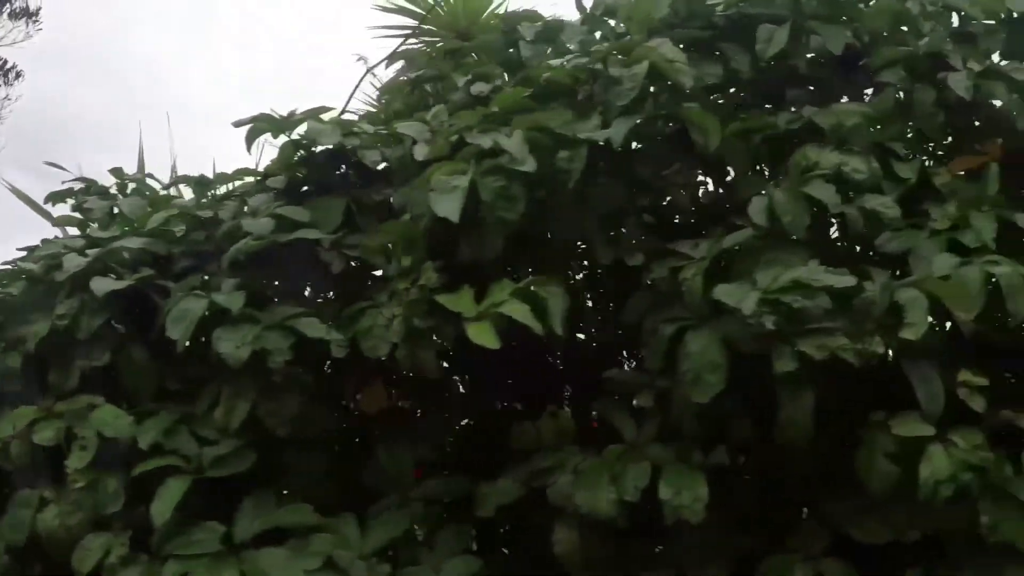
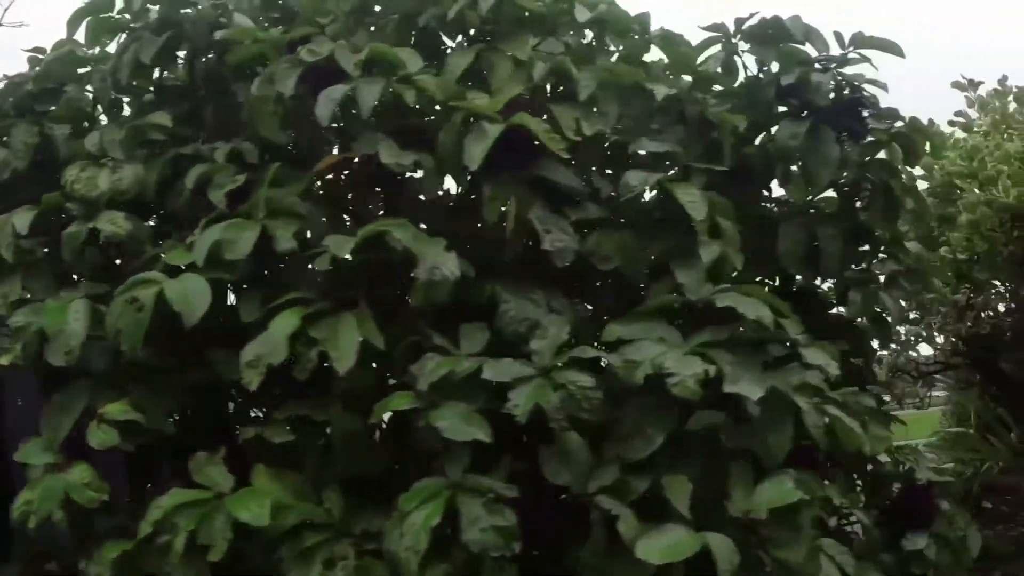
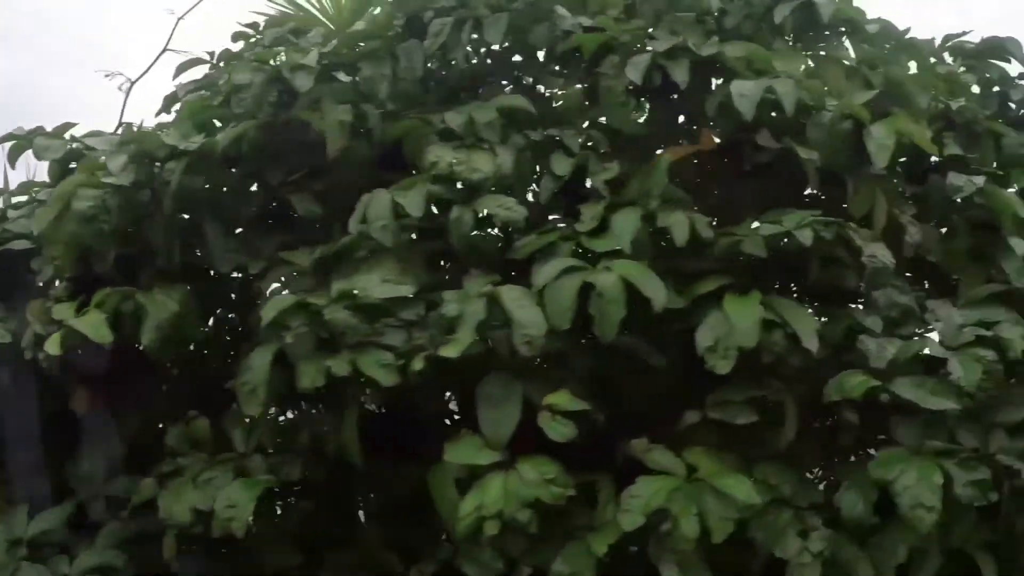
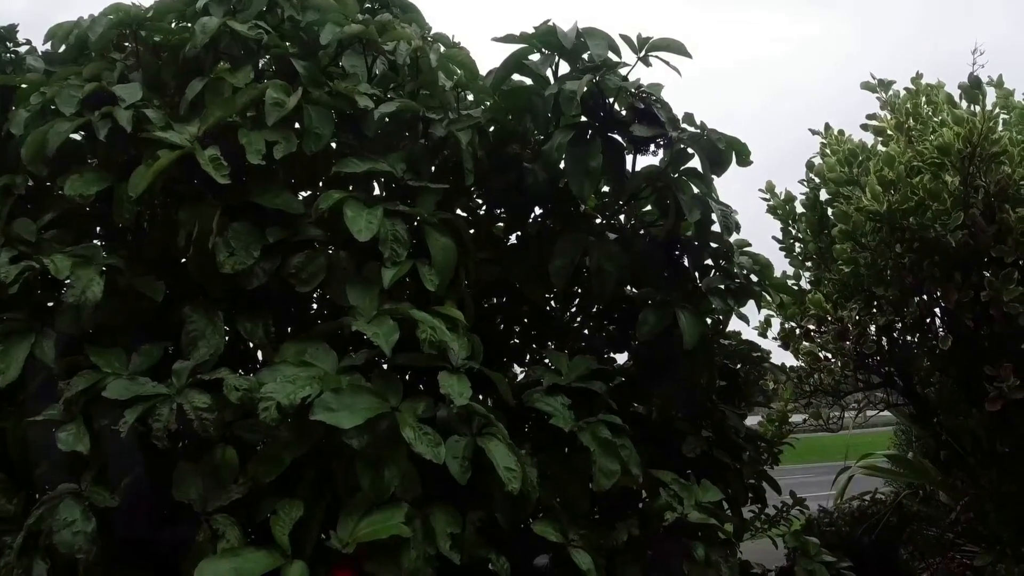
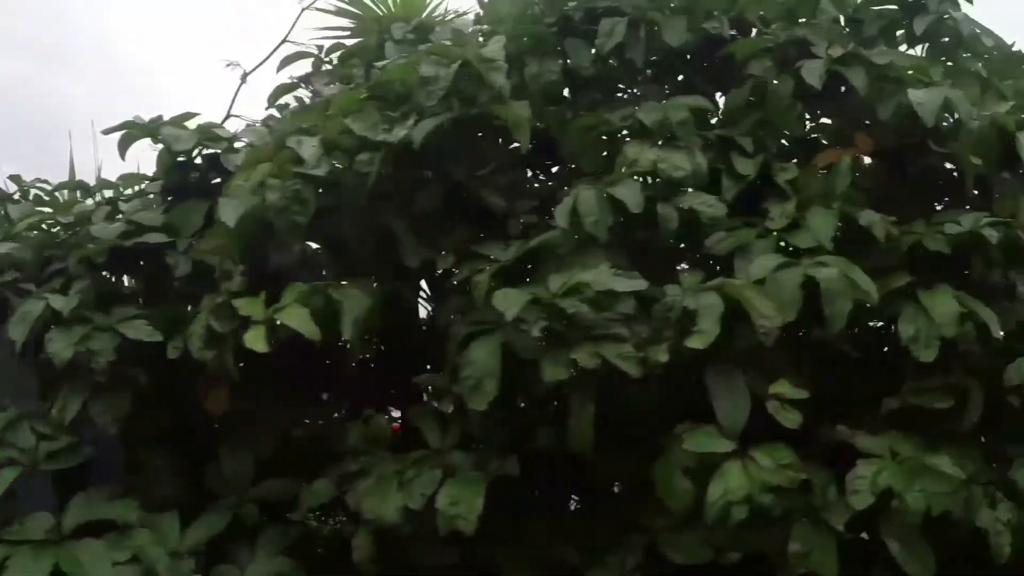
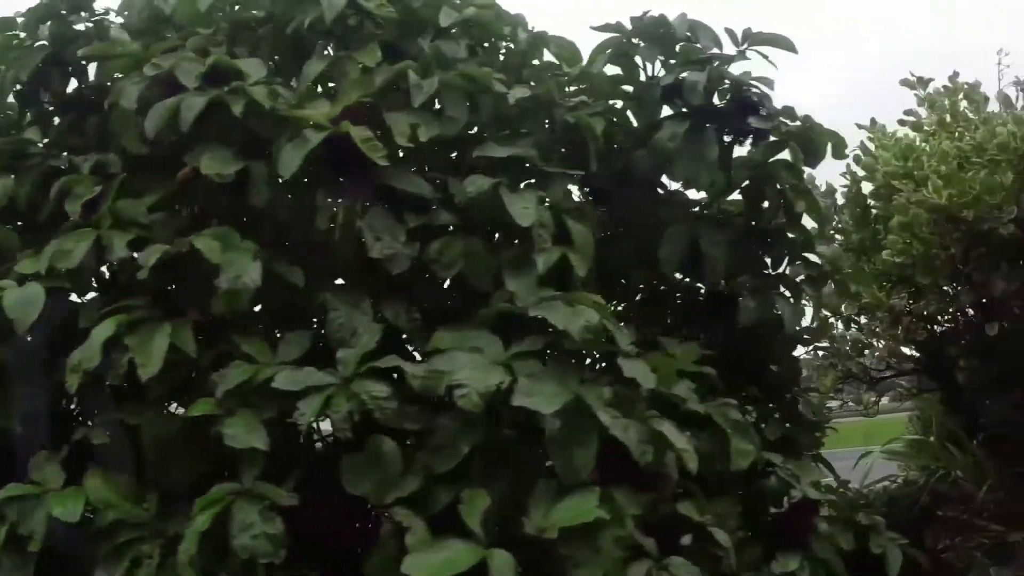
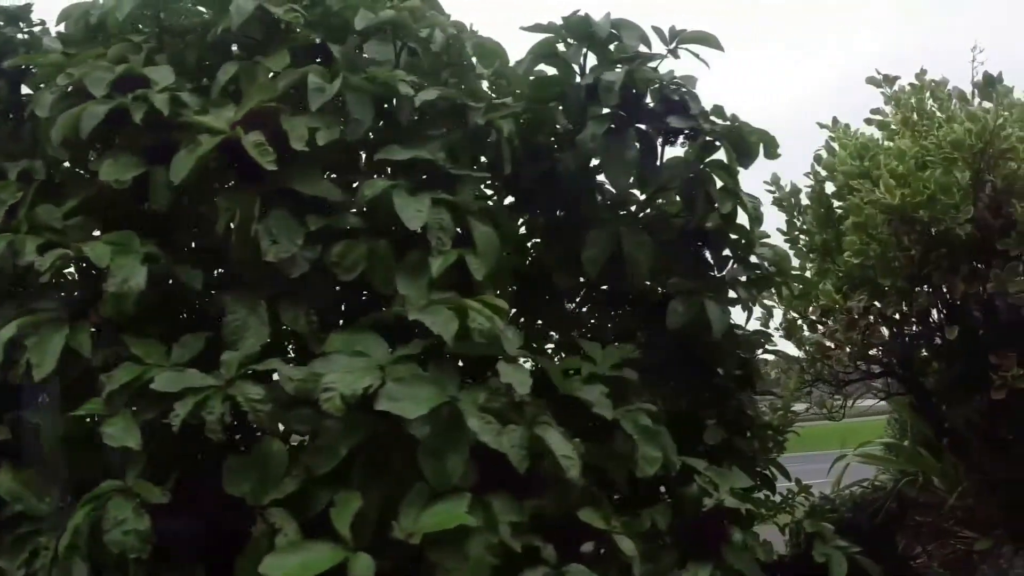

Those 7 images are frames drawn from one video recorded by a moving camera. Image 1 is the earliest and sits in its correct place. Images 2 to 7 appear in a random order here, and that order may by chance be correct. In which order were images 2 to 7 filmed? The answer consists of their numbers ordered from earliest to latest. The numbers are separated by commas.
5, 3, 2, 6, 7, 4
